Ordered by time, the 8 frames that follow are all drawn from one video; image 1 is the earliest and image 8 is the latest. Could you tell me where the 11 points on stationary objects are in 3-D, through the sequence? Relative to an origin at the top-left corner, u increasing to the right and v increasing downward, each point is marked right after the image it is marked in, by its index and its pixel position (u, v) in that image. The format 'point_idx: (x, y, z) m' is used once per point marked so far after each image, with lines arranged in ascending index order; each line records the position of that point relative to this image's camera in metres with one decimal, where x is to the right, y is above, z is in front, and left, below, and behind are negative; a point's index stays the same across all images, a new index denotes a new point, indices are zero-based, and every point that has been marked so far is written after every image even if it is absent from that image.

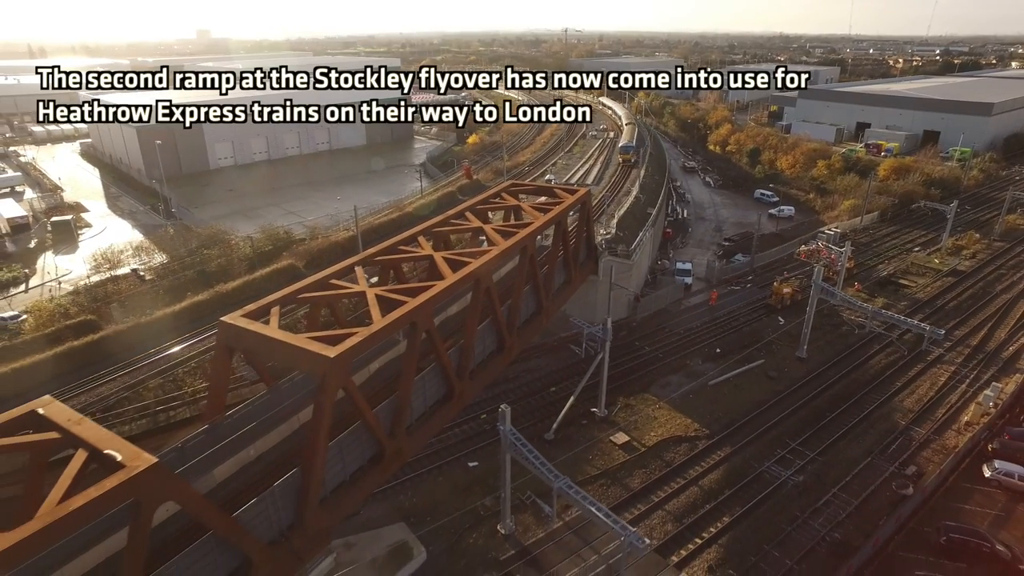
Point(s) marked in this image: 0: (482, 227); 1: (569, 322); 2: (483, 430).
0: (-0.5, +1.0, +11.6) m
1: (+1.7, -0.9, +15.3) m
2: (-0.5, -2.7, +11.3) m
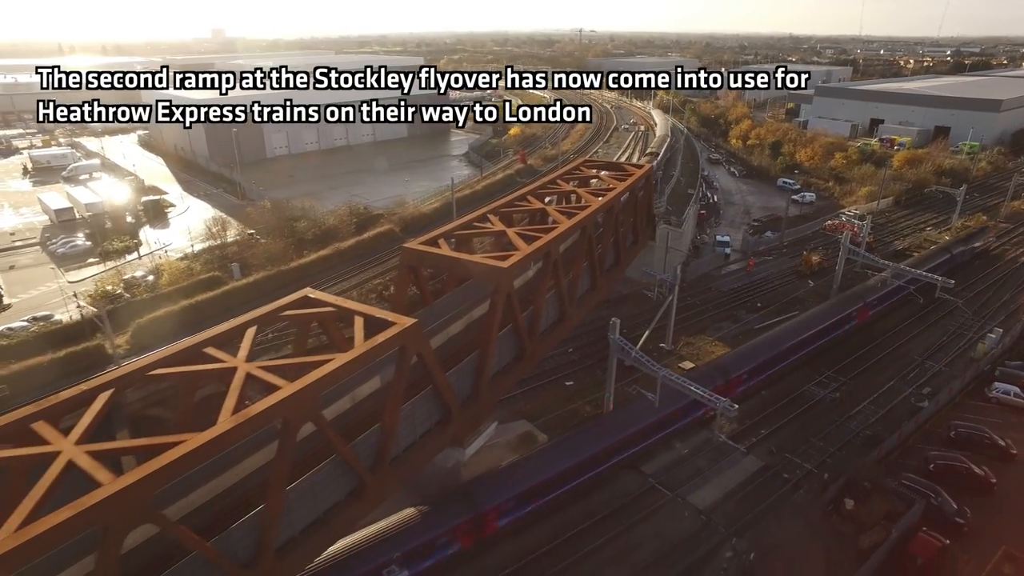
0: (+1.4, +2.1, +14.1) m
1: (+3.7, +0.2, +17.7) m
2: (+1.5, -1.6, +13.8) m
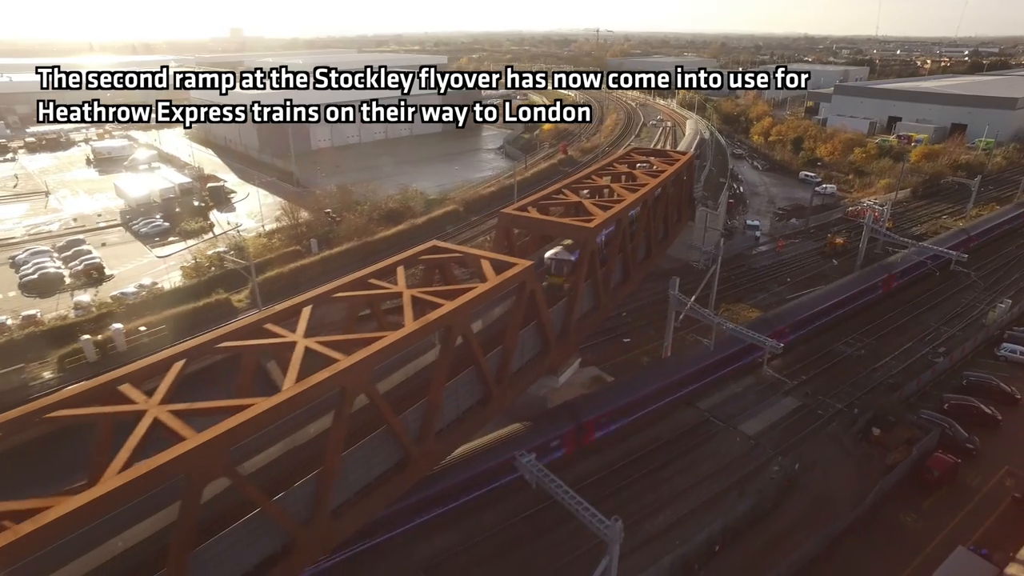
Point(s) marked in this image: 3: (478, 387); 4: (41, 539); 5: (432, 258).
0: (+3.1, +2.9, +15.9) m
1: (+5.4, +1.0, +19.5) m
2: (+3.1, -0.8, +15.6) m
3: (-0.5, -1.5, +9.3) m
4: (-3.7, -2.0, +4.7) m
5: (-1.3, +0.5, +9.9) m
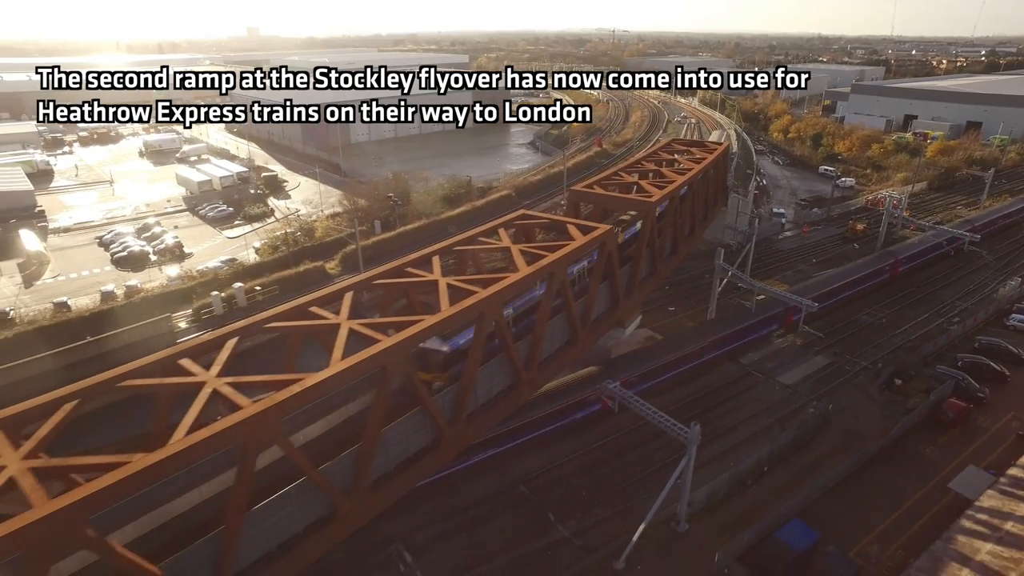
0: (+4.7, +3.6, +17.7) m
1: (+7.0, +1.7, +21.2) m
2: (+4.7, -0.1, +17.4) m
3: (+1.0, -0.8, +11.1) m
4: (-2.2, -1.2, +6.6) m
5: (+0.2, +1.3, +11.7) m
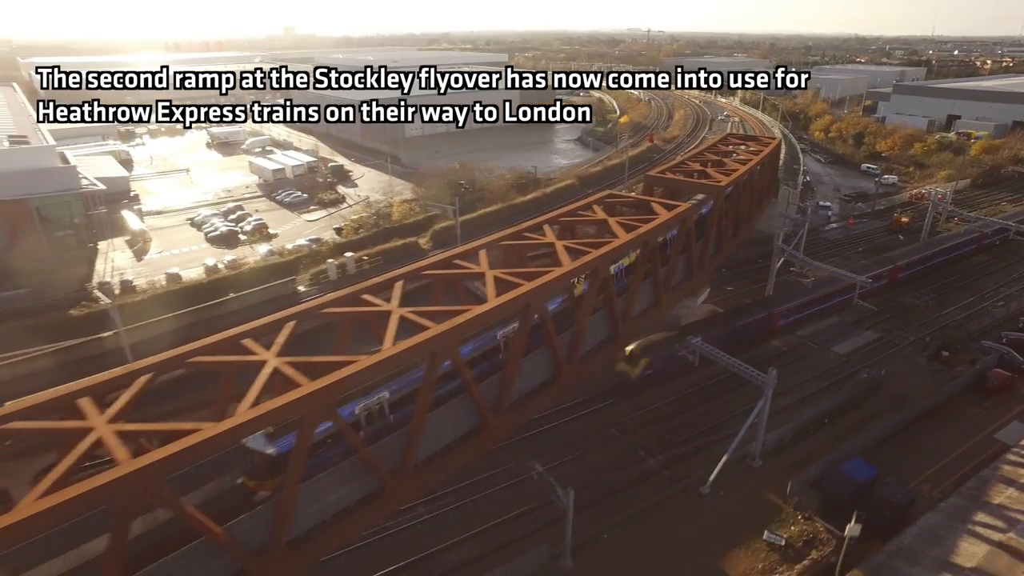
0: (+7.0, +4.2, +19.1) m
1: (+9.4, +2.2, +22.5) m
2: (+6.8, +0.5, +18.8) m
3: (+2.9, -0.1, +12.6) m
4: (-0.5, -0.5, +8.2) m
5: (+2.2, +1.9, +13.3) m
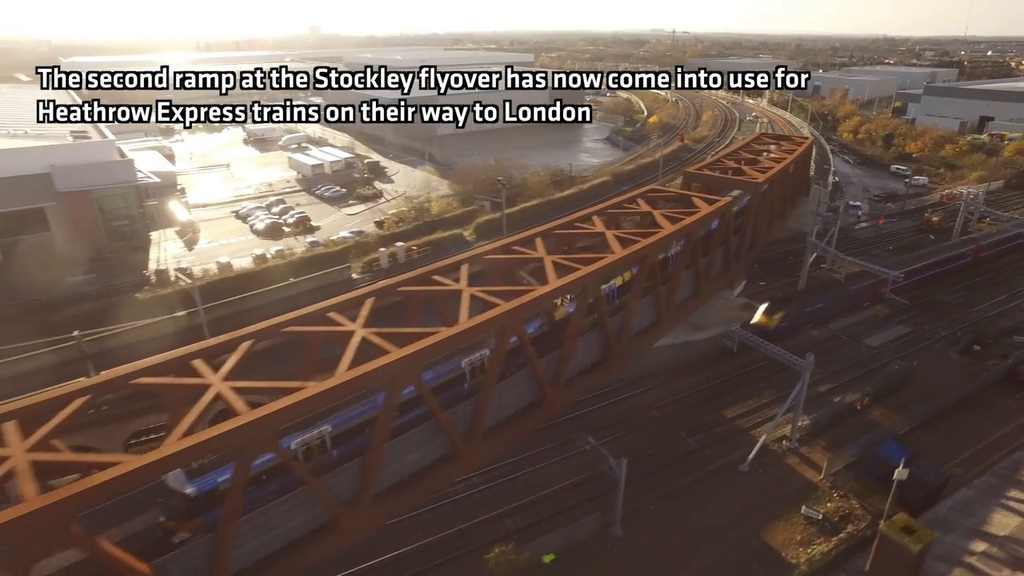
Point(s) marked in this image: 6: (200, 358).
0: (+8.3, +4.4, +19.5) m
1: (+10.8, +2.3, +22.9) m
2: (+8.1, +0.6, +19.3) m
3: (+4.0, +0.1, +13.2) m
4: (+0.4, -0.2, +9.0) m
5: (+3.3, +2.2, +13.9) m
6: (-4.1, -0.9, +7.8) m
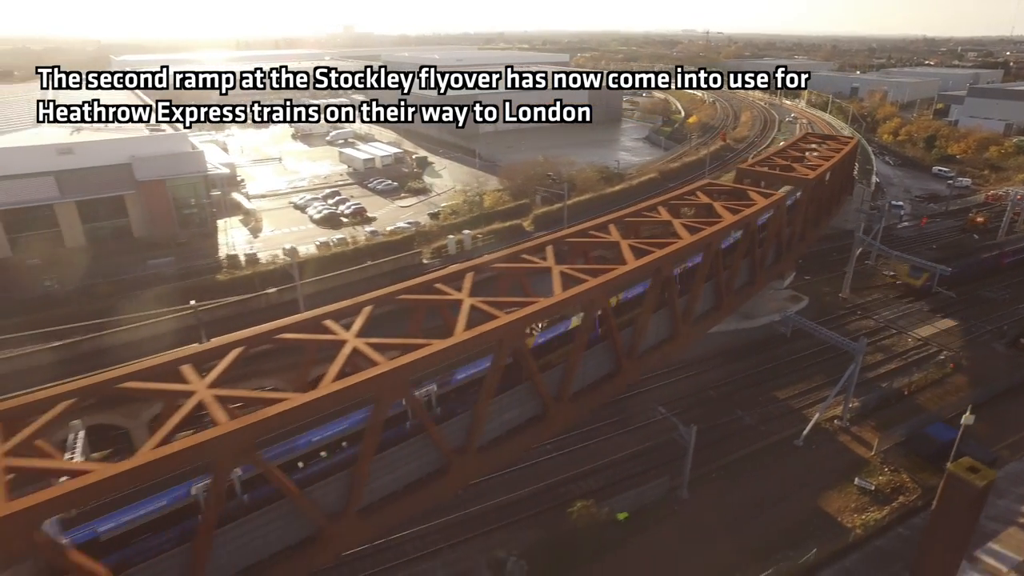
0: (+10.2, +4.6, +20.2) m
1: (+12.7, +2.5, +23.5) m
2: (+9.9, +0.8, +19.9) m
3: (+5.5, +0.4, +14.0) m
4: (+1.8, +0.2, +9.9) m
5: (+5.0, +2.4, +14.8) m
6: (-2.7, -0.5, +8.9) m
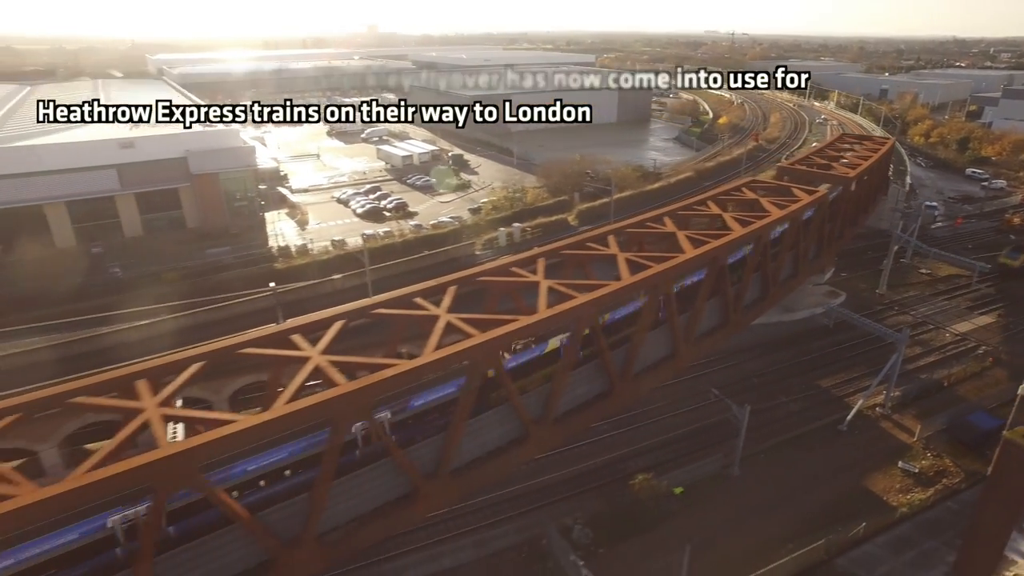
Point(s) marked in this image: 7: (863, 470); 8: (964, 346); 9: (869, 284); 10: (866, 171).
0: (+11.7, +4.7, +20.6) m
1: (+14.4, +2.6, +23.8) m
2: (+11.4, +0.9, +20.4) m
3: (+6.8, +0.6, +14.6) m
4: (+3.0, +0.4, +10.6) m
5: (+6.3, +2.6, +15.4) m
6: (-1.5, -0.2, +9.7) m
7: (+6.9, -3.6, +11.8) m
8: (+11.9, -1.5, +15.8) m
9: (+11.3, +0.3, +19.0) m
10: (+10.5, +3.6, +17.4) m
